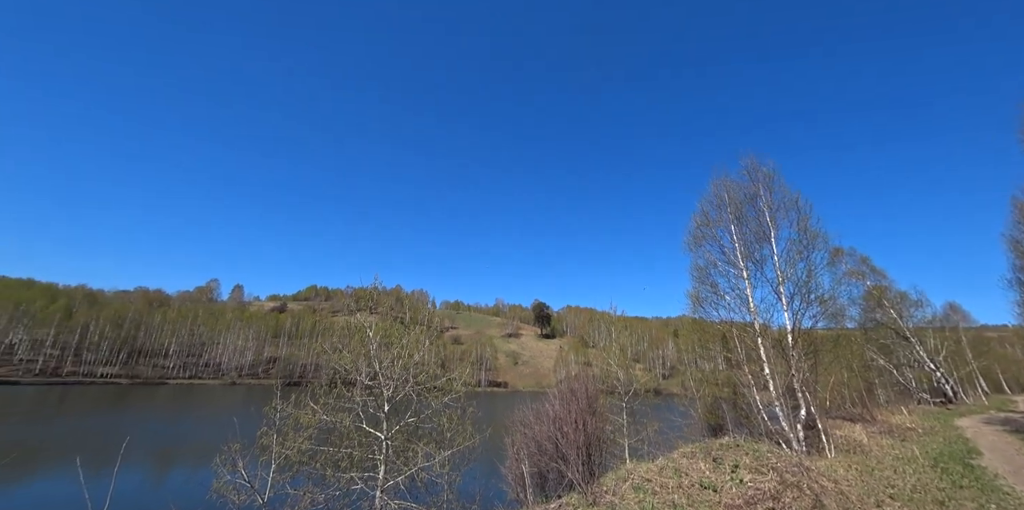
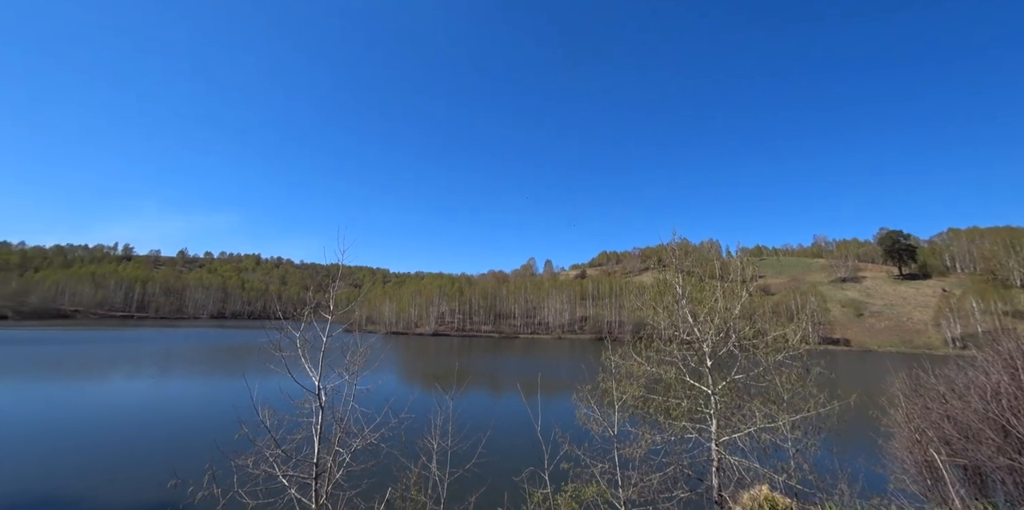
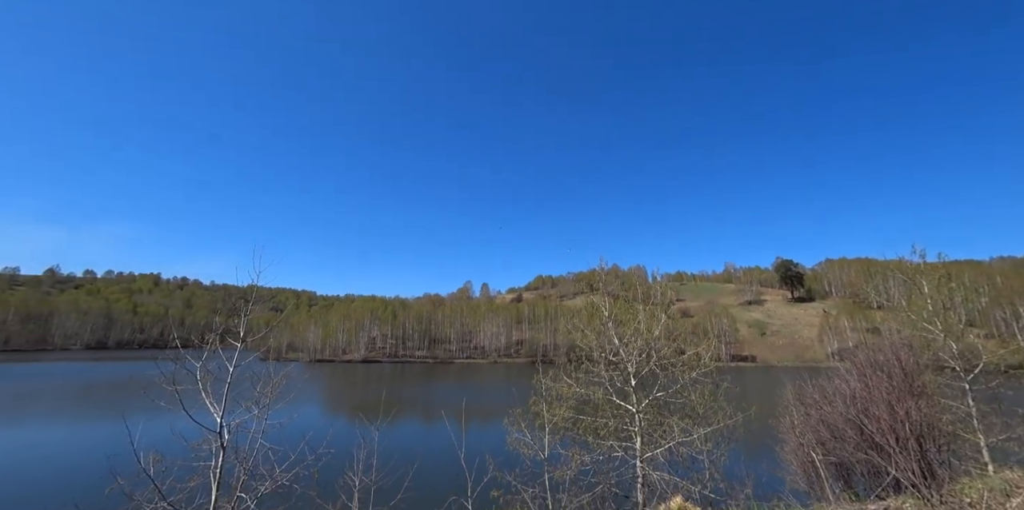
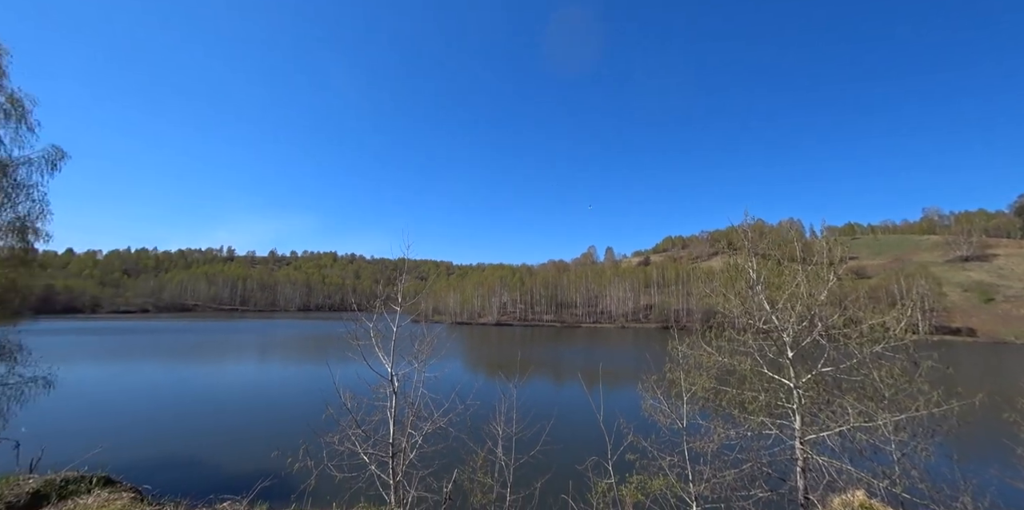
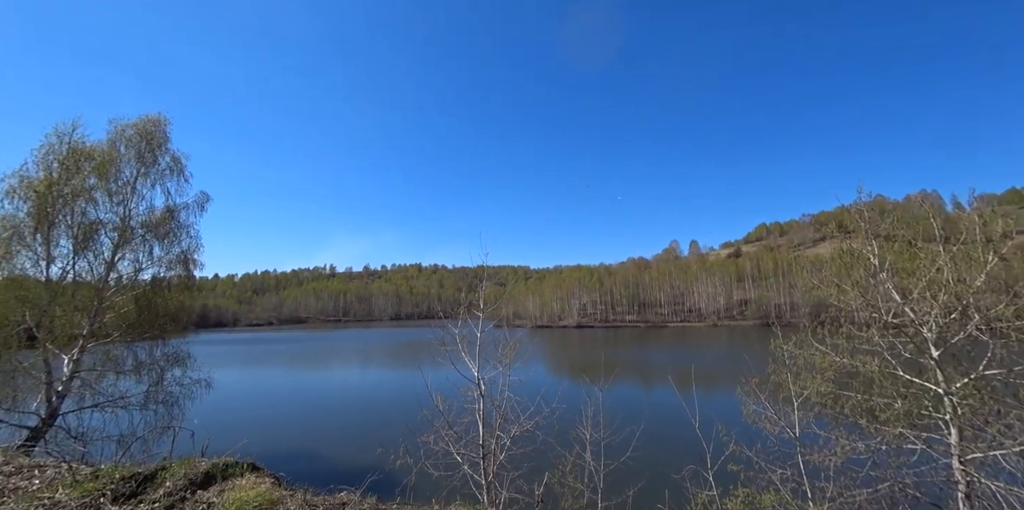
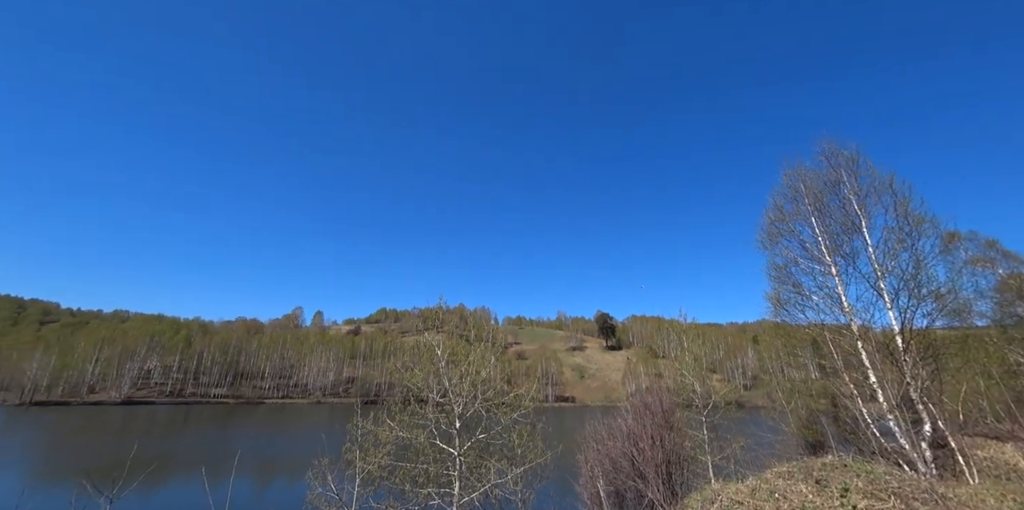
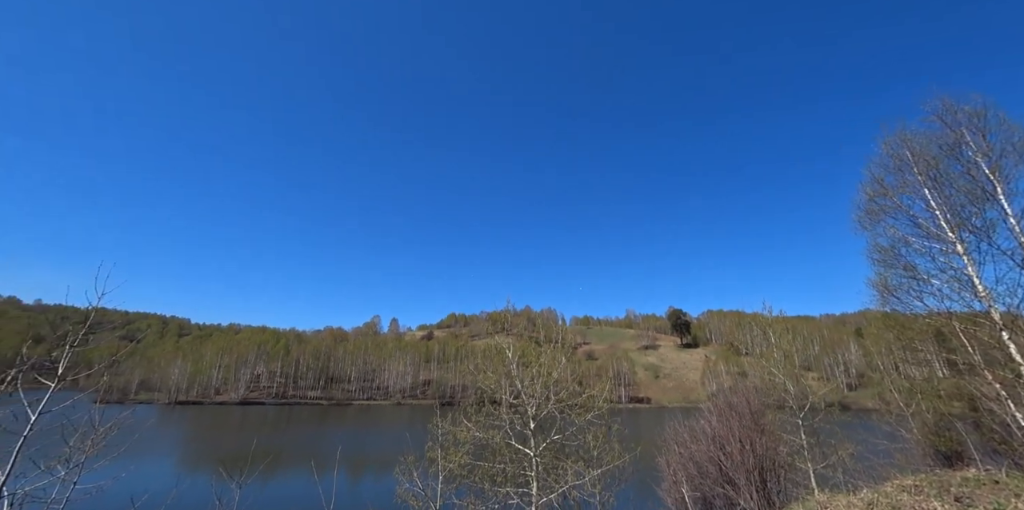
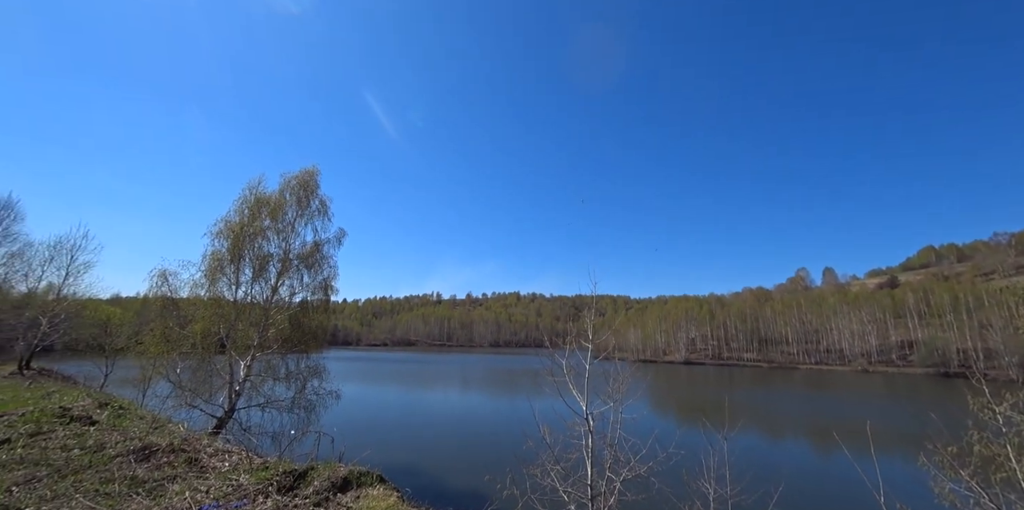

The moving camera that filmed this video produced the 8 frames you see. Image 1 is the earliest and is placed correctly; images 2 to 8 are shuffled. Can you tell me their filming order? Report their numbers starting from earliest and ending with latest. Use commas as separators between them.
6, 7, 3, 2, 4, 5, 8
